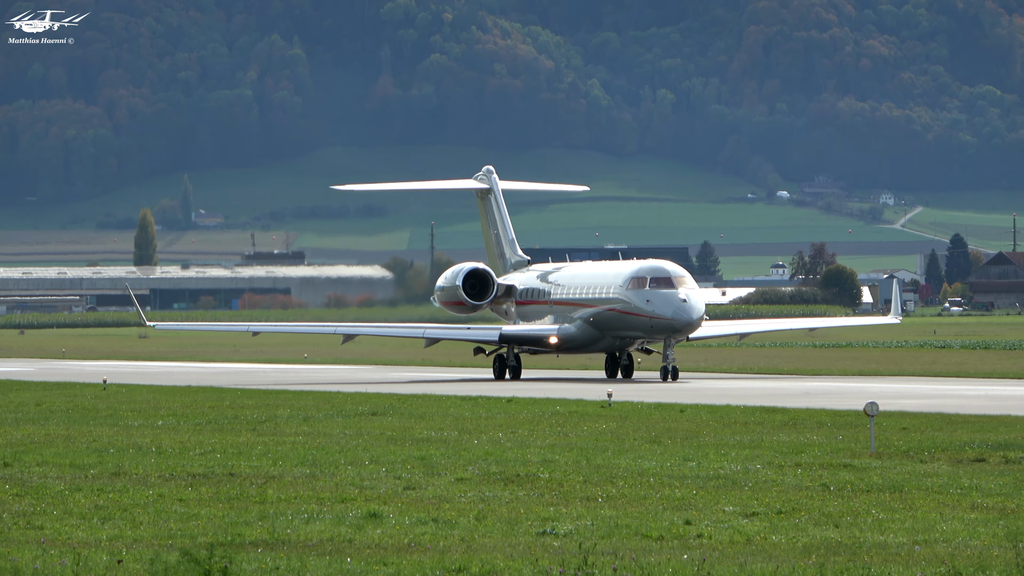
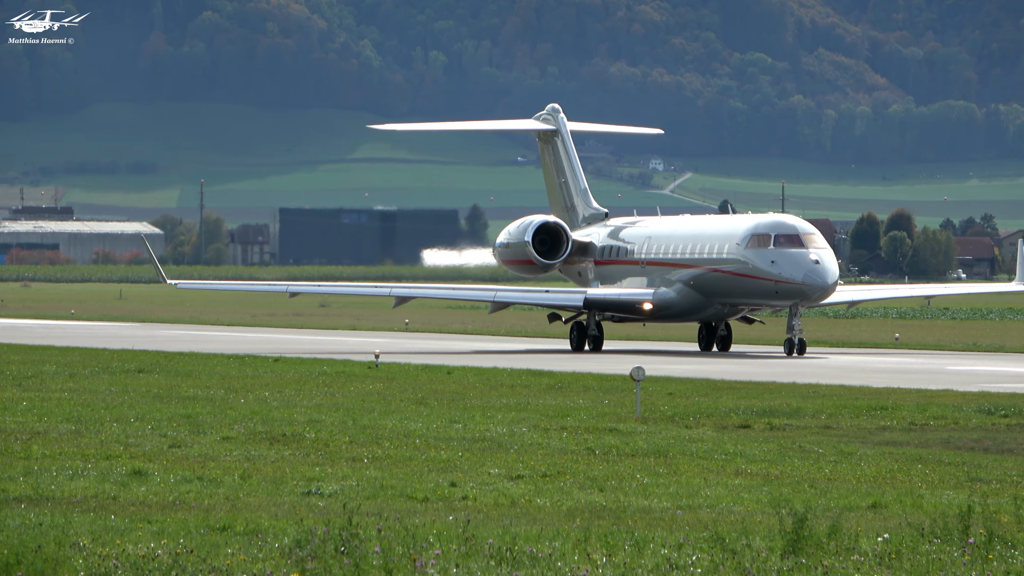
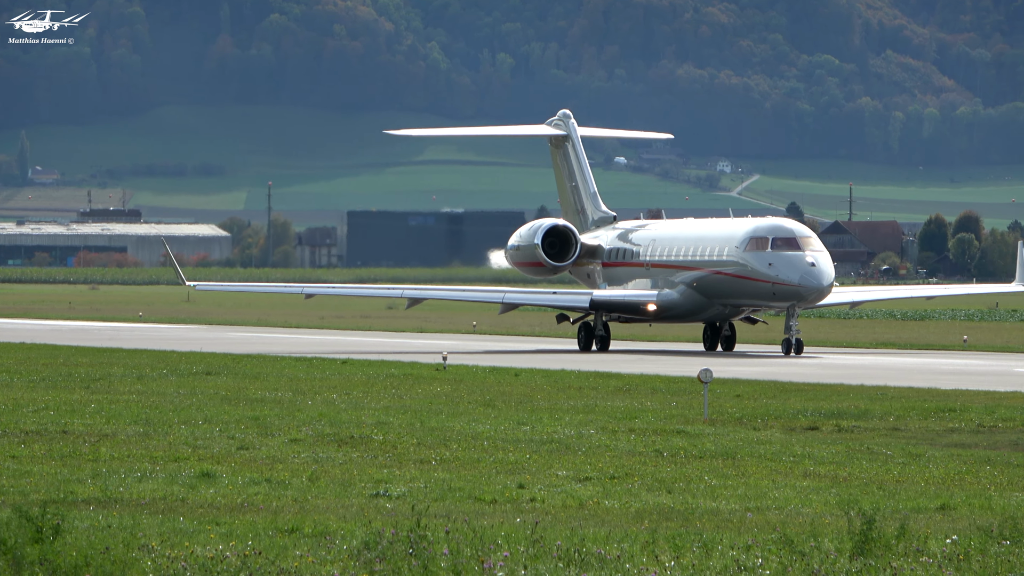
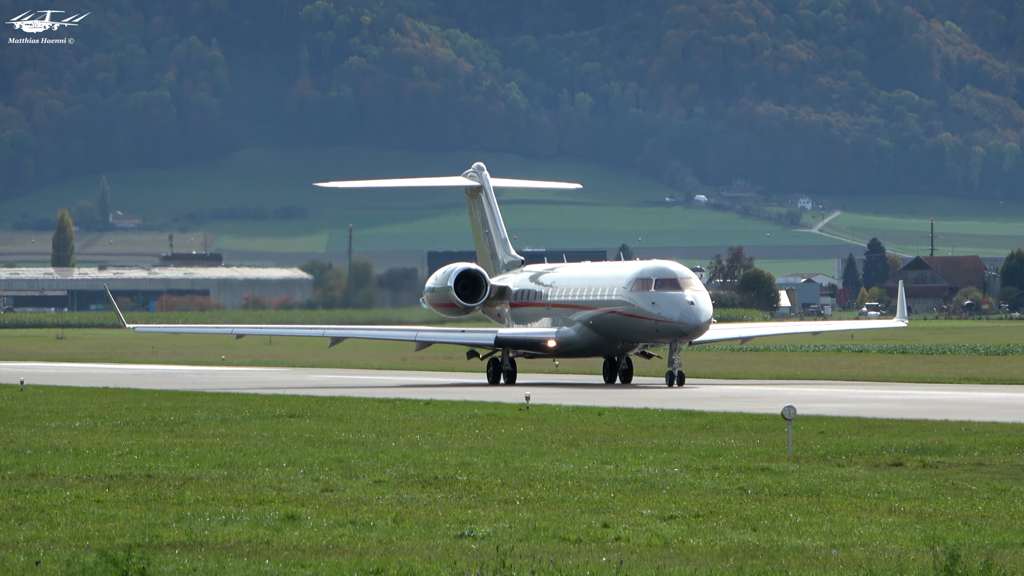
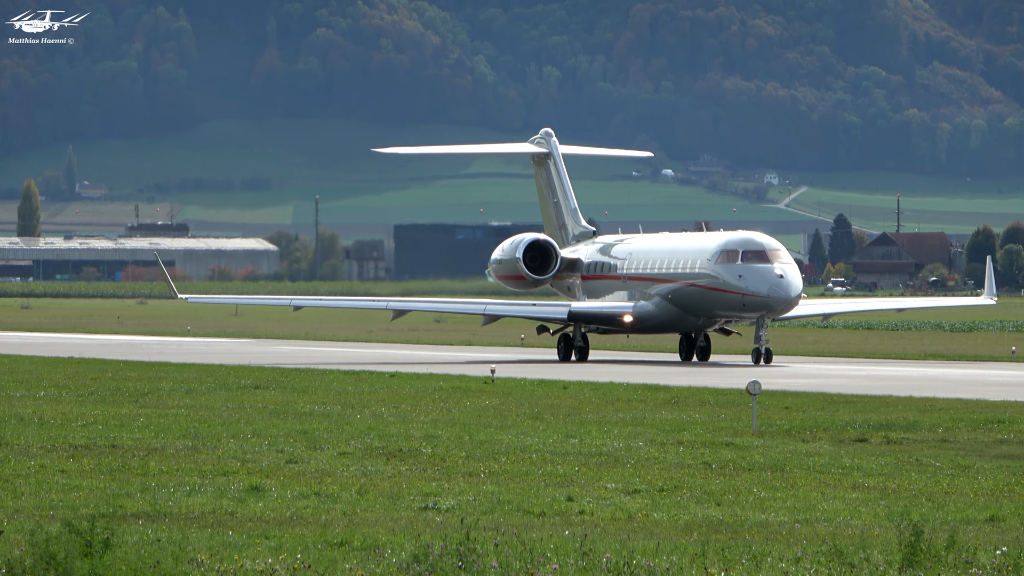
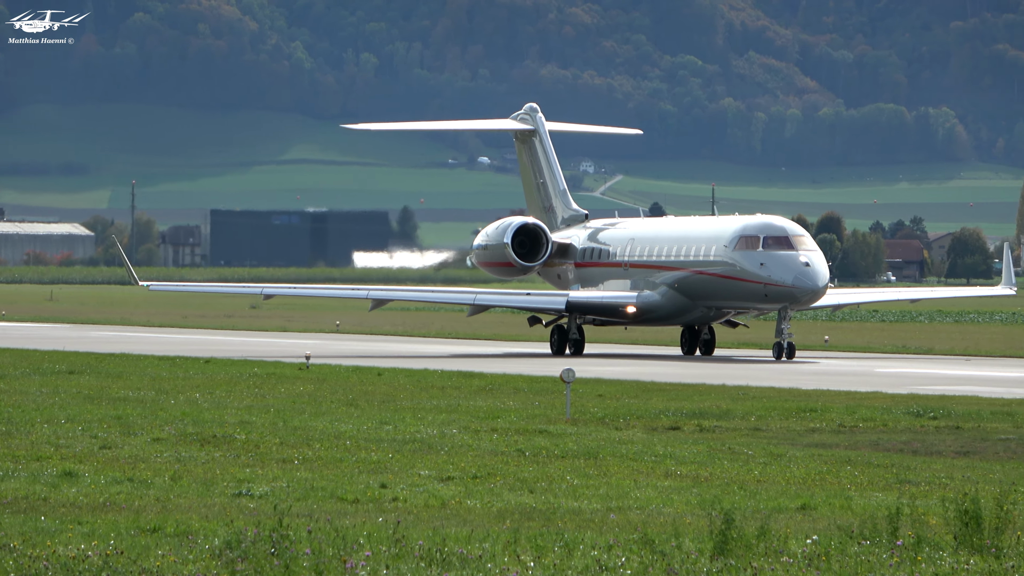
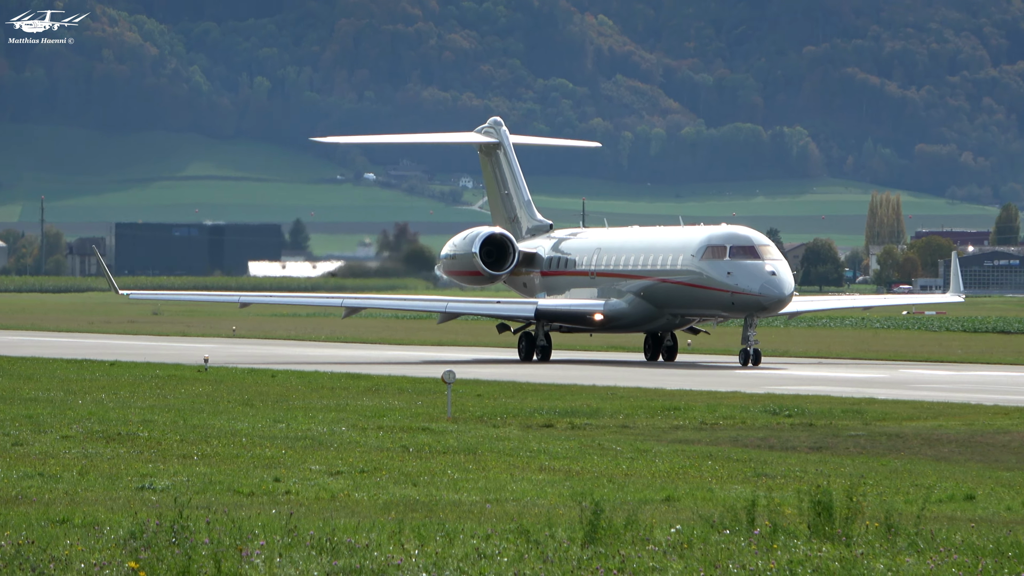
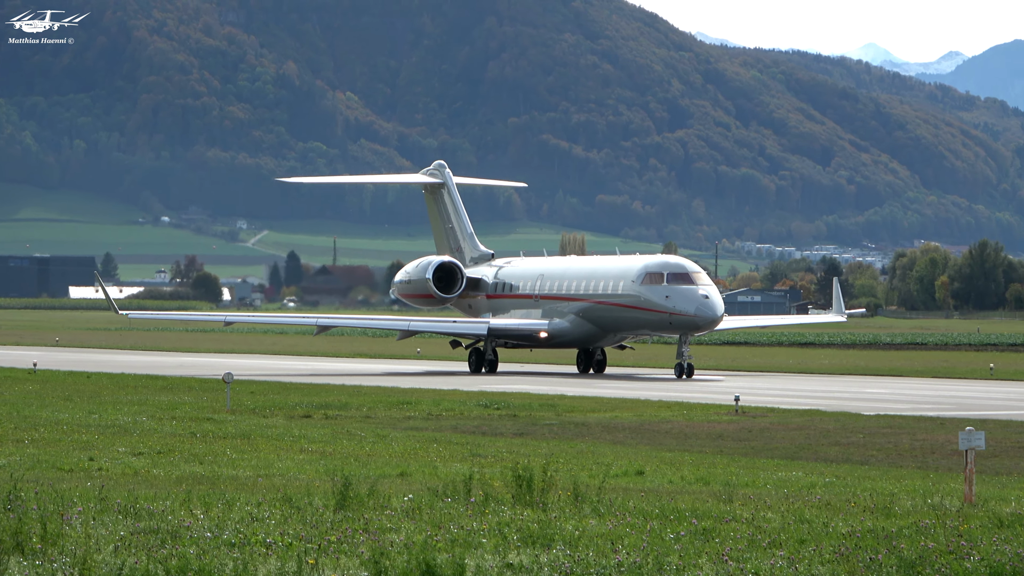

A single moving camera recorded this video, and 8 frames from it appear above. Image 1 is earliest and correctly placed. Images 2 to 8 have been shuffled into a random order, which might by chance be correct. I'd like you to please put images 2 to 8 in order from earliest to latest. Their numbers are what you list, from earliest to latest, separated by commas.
4, 5, 3, 2, 6, 7, 8
